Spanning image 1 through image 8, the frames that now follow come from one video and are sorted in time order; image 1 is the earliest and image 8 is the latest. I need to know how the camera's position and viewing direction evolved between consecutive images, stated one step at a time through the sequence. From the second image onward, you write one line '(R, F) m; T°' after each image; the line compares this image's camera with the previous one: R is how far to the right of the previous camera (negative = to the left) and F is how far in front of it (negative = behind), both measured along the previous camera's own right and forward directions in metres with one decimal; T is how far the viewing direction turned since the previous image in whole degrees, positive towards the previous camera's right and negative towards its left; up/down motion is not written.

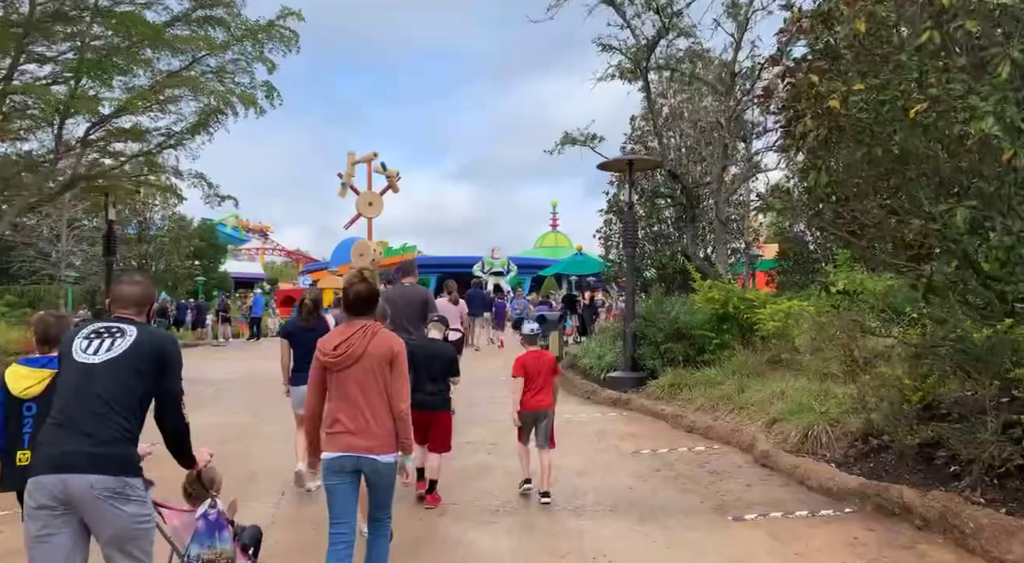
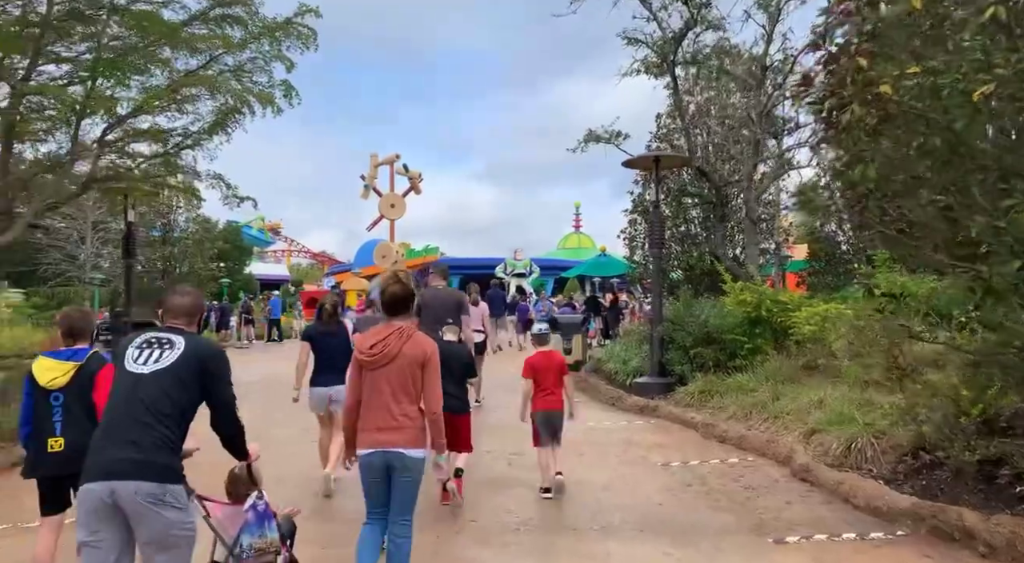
(0.0, +0.4) m; -2°
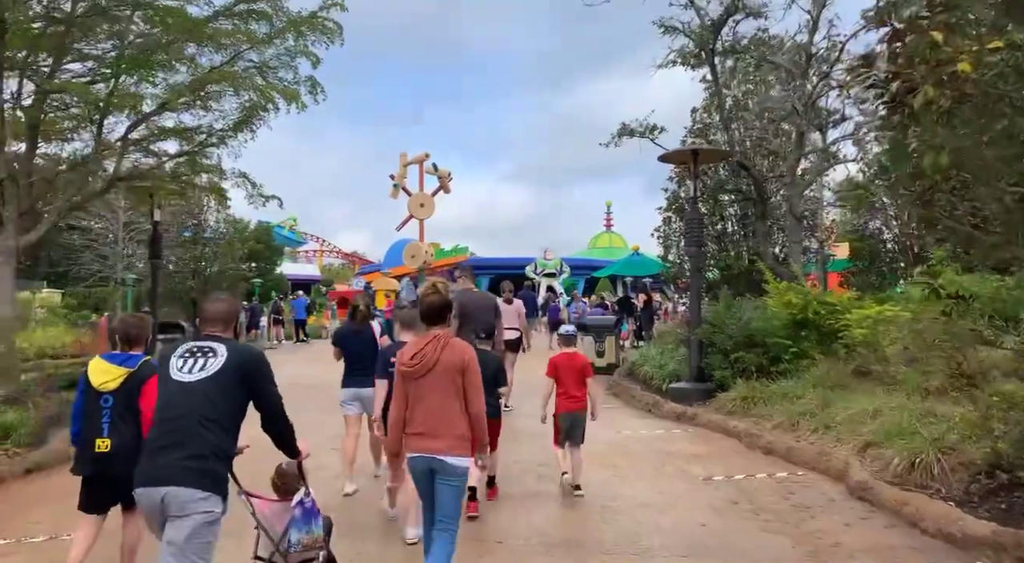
(0.0, +0.4) m; -2°
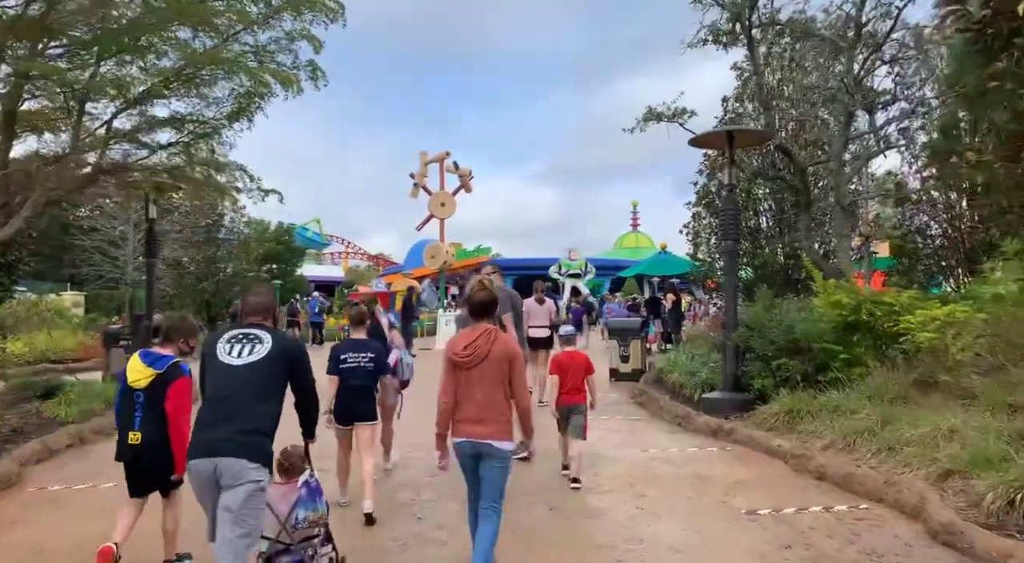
(+0.2, +1.0) m; -2°
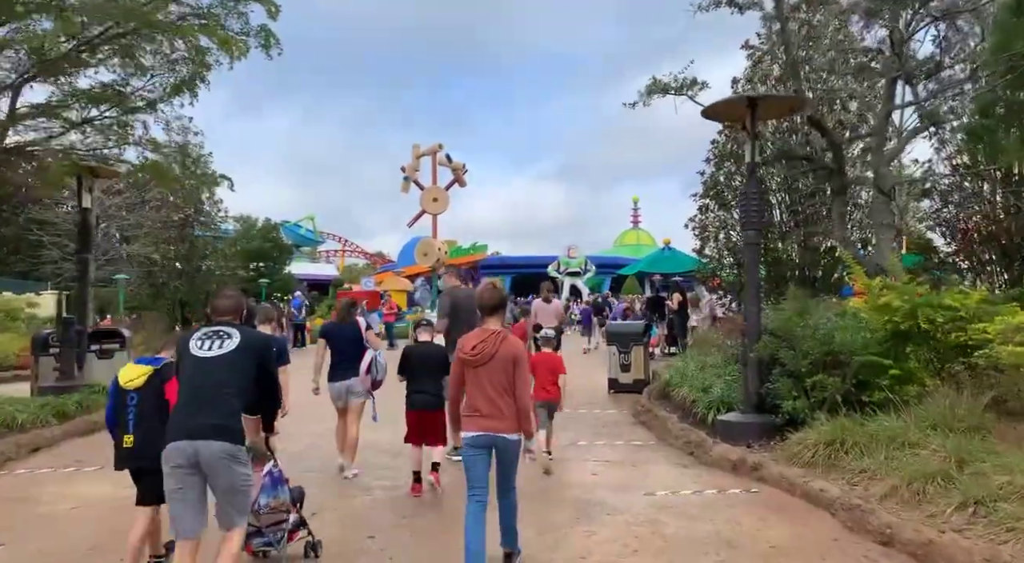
(+0.2, +1.6) m; 0°
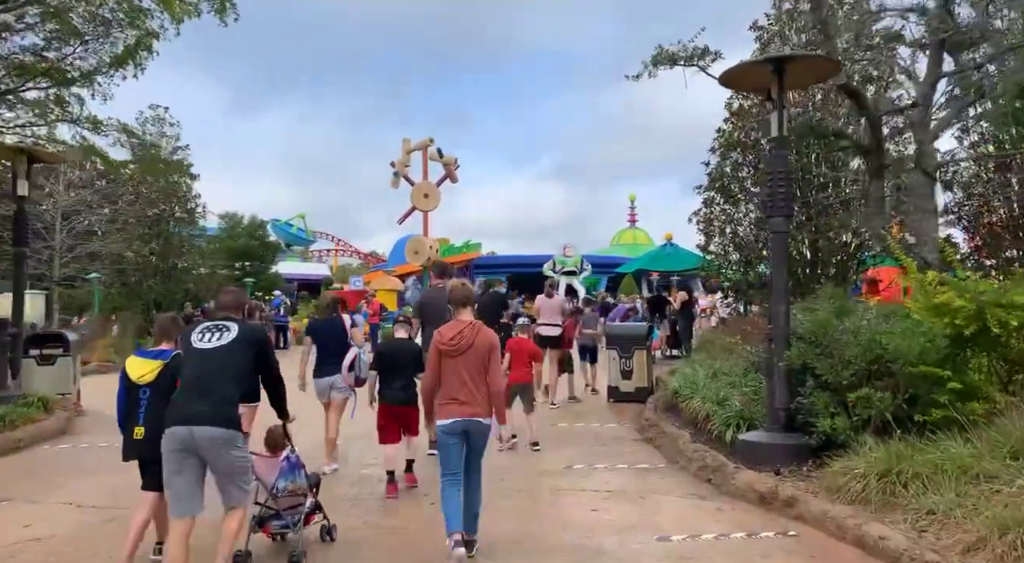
(+0.1, +1.2) m; 0°
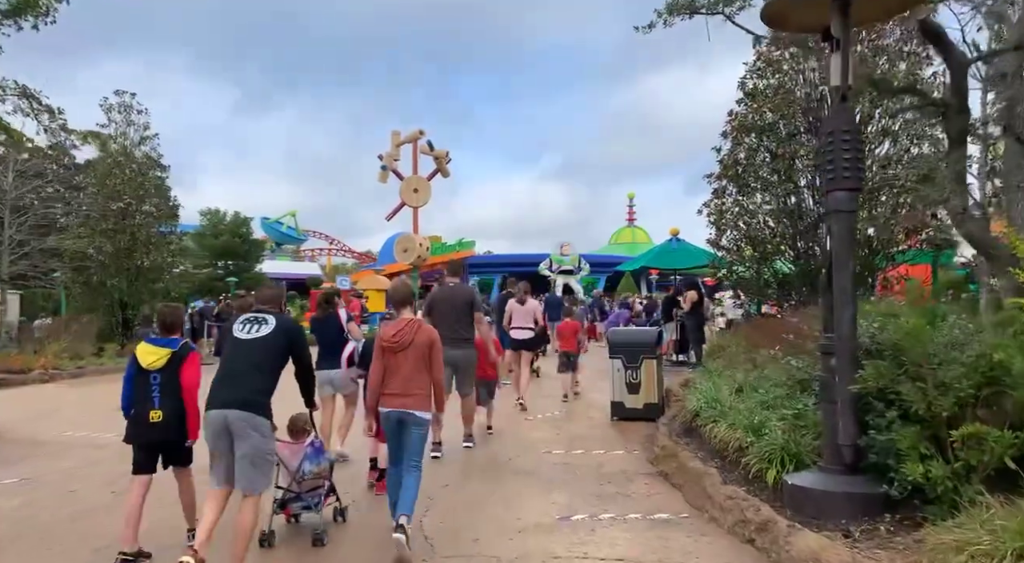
(+0.1, +1.6) m; 0°
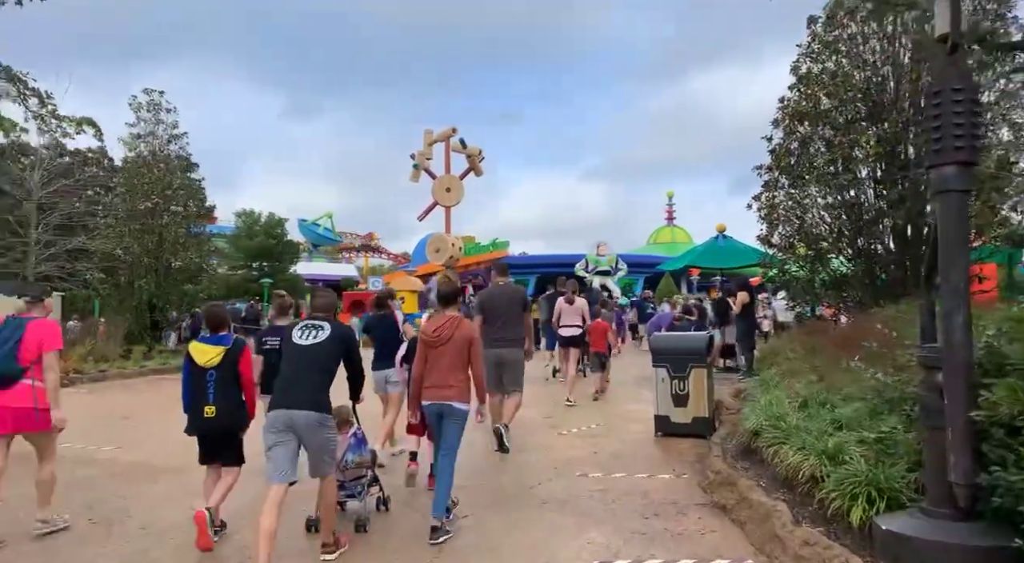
(+0.1, +0.9) m; -3°
